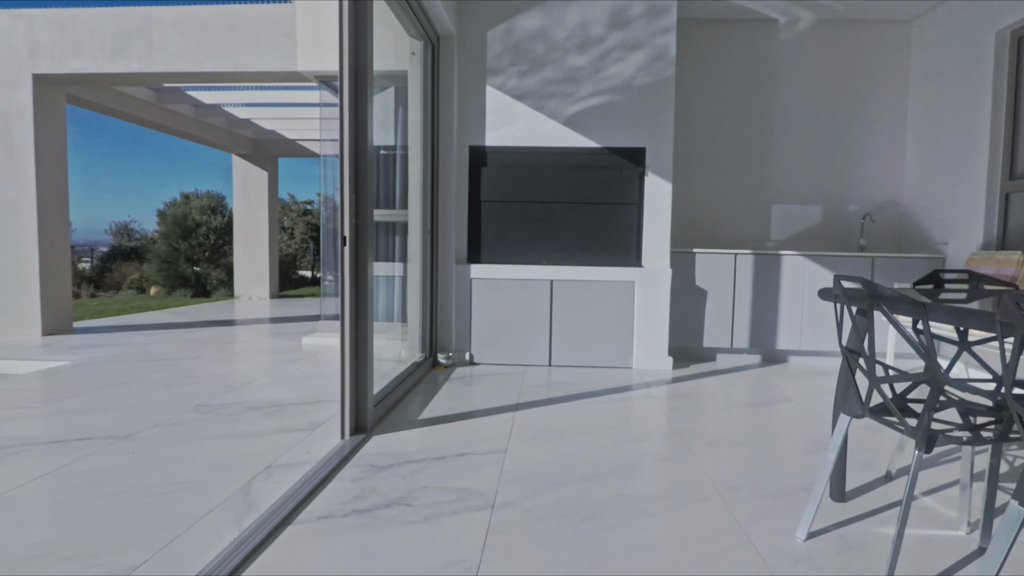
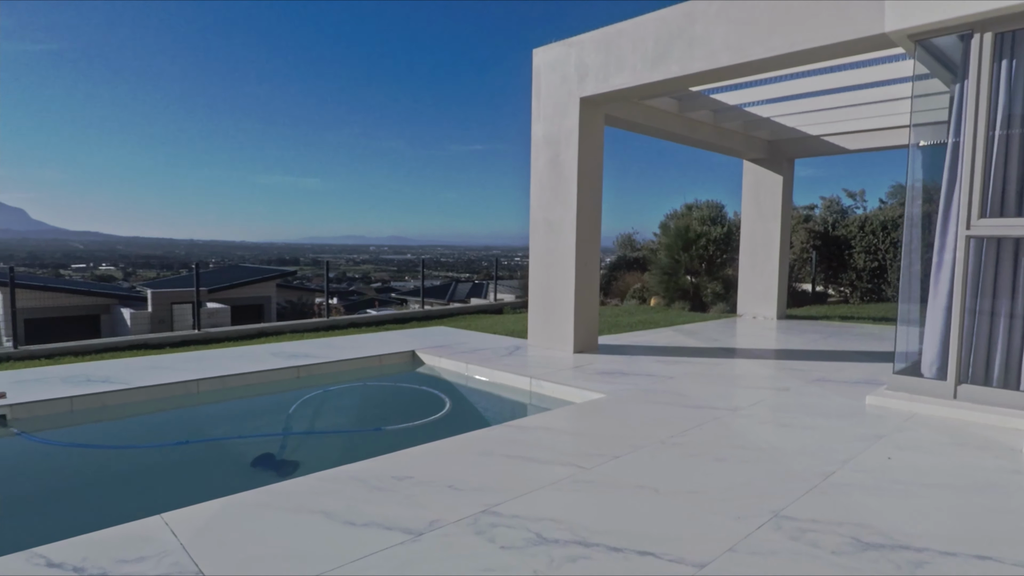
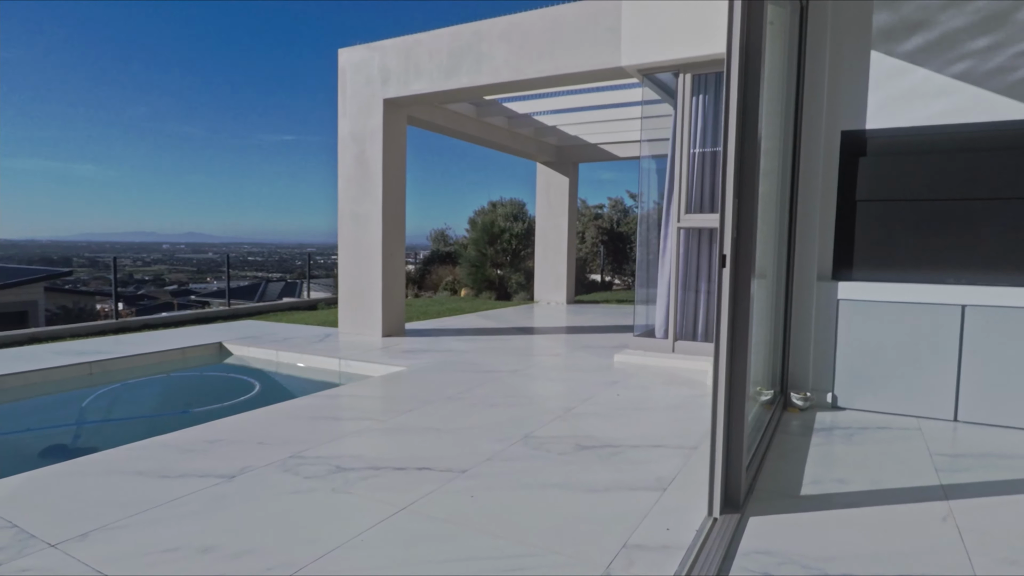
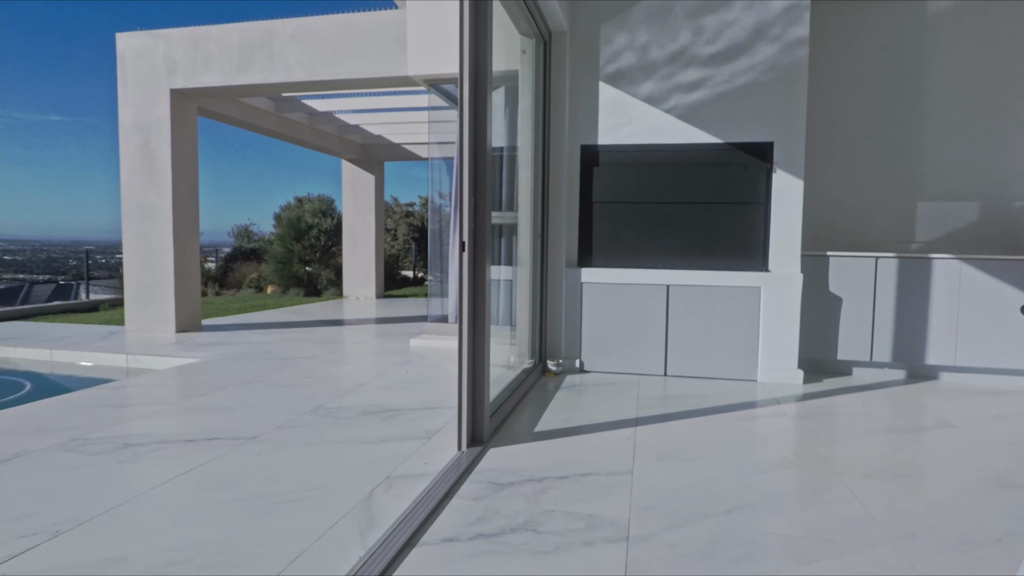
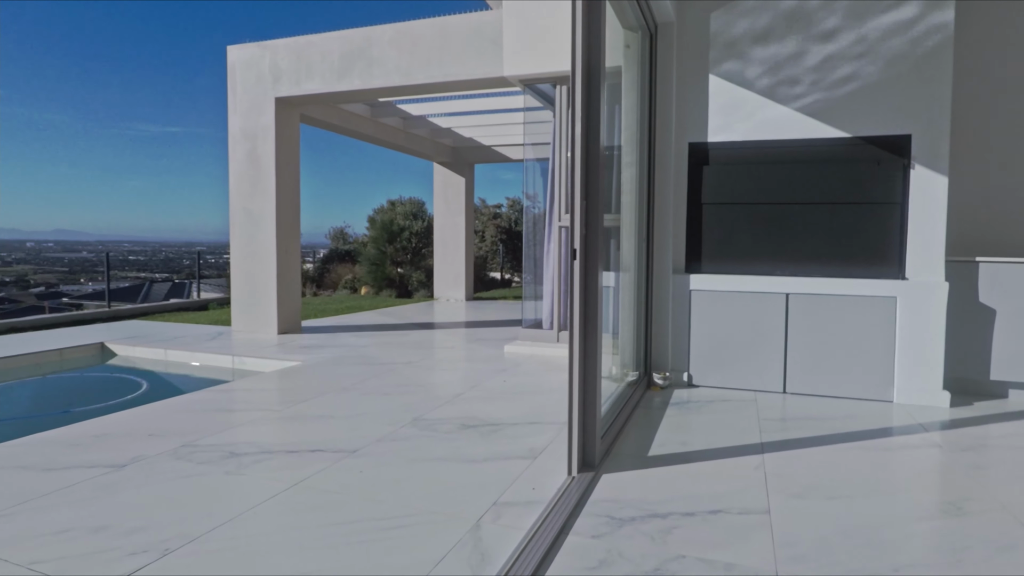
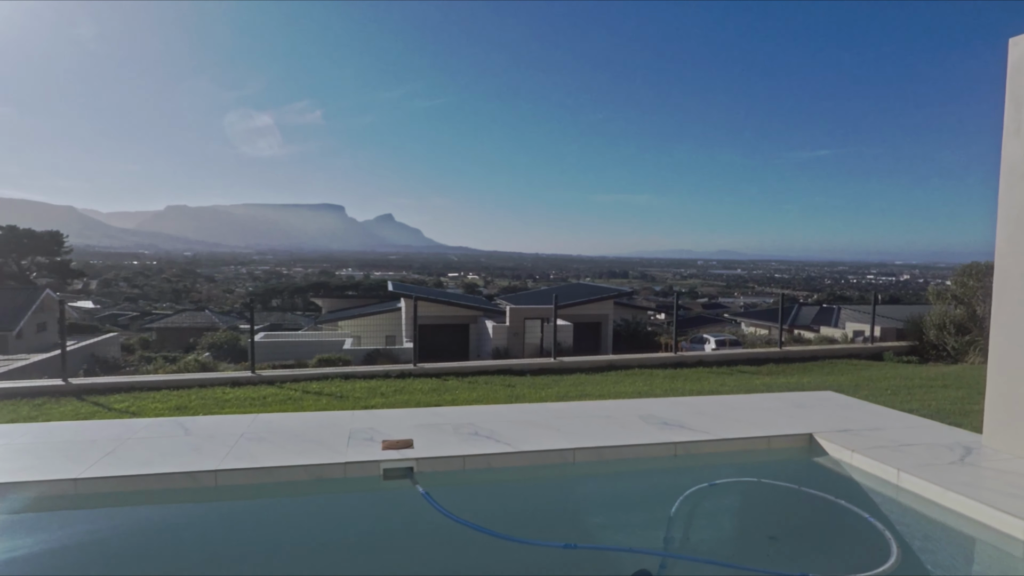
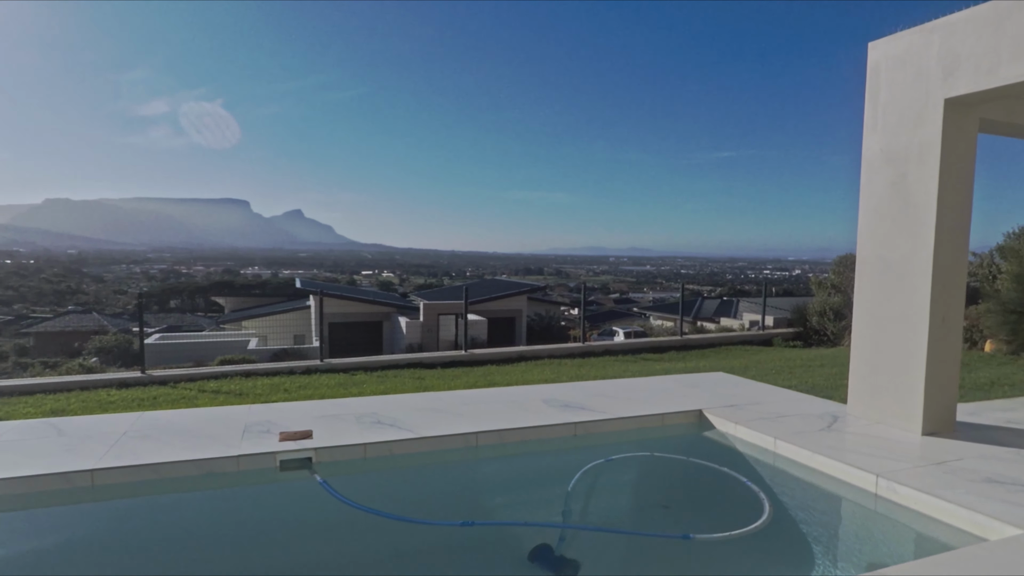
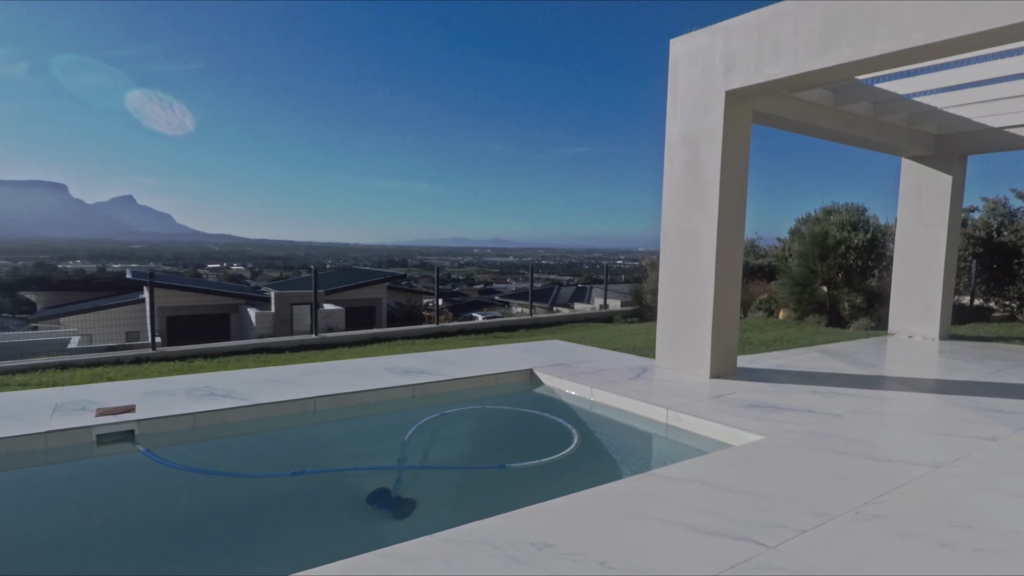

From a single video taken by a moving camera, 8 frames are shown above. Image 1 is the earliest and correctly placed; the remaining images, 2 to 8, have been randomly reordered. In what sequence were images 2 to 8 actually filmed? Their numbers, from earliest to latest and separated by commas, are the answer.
4, 5, 3, 2, 8, 7, 6
